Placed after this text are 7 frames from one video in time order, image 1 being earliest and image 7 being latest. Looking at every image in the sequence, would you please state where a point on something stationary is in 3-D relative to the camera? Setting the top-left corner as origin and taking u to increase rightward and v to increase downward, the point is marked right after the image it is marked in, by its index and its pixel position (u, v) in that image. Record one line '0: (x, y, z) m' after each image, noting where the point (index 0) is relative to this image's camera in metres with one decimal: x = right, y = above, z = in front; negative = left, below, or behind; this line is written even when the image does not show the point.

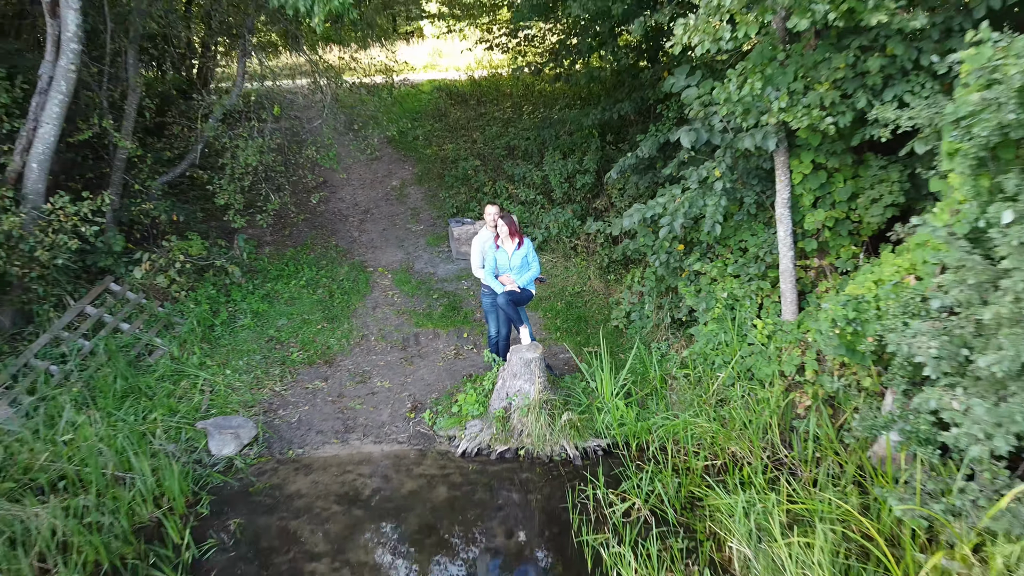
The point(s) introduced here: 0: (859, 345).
0: (+1.4, -0.2, +3.1) m
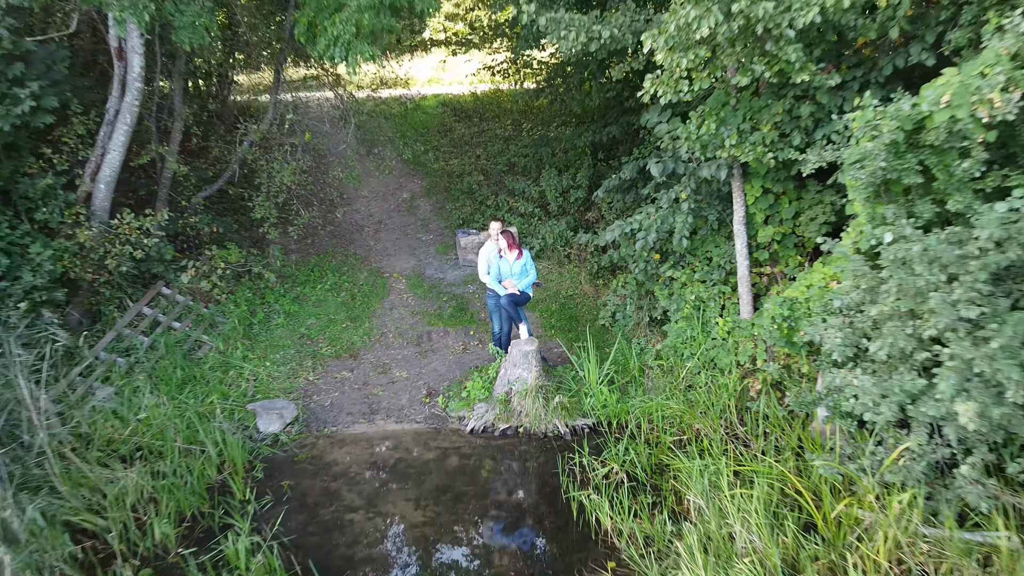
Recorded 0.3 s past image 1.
0: (+1.3, -0.2, +3.8) m
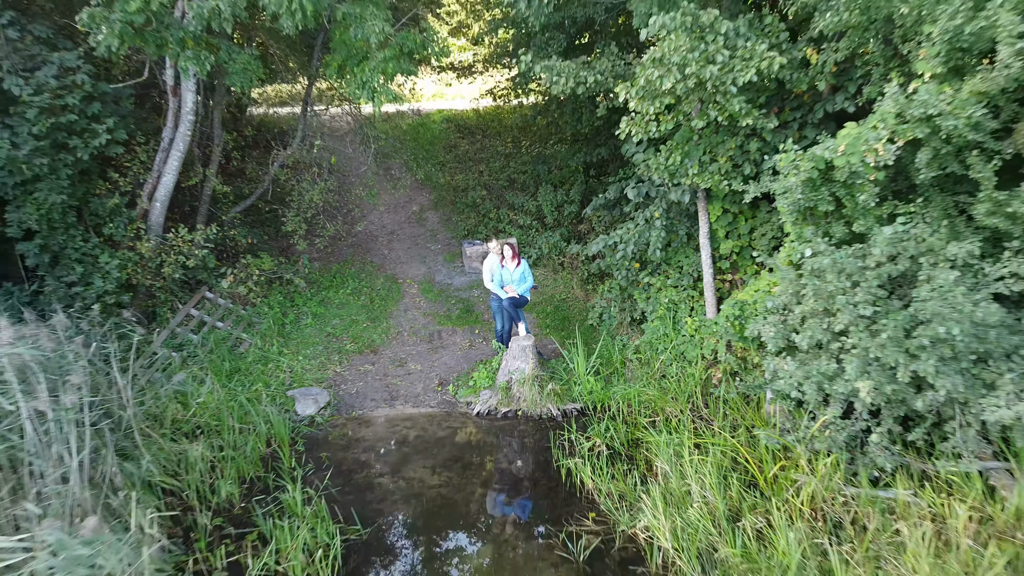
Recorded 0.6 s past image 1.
0: (+1.3, -0.2, +4.6) m
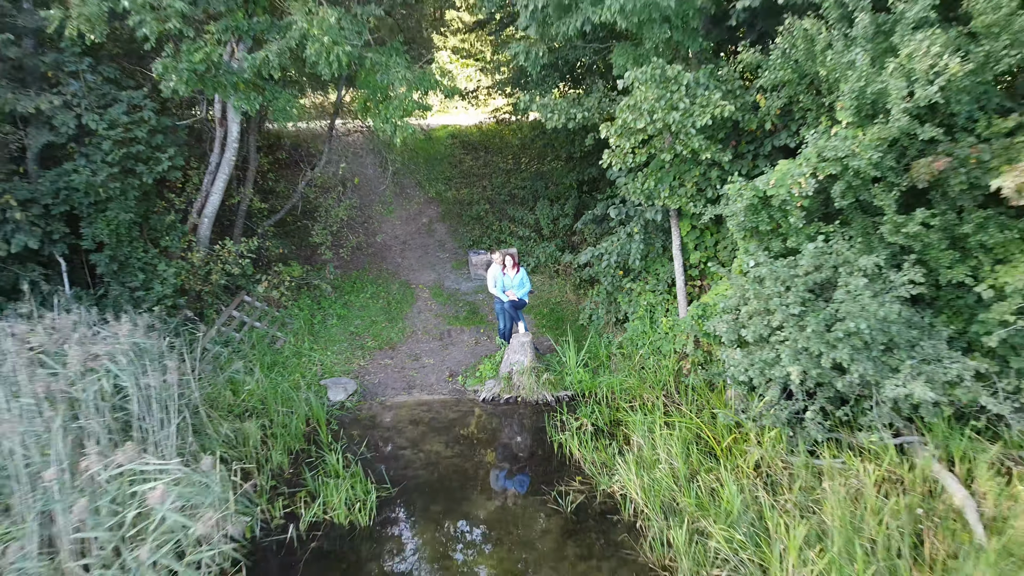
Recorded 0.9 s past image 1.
0: (+1.3, -0.3, +5.5) m
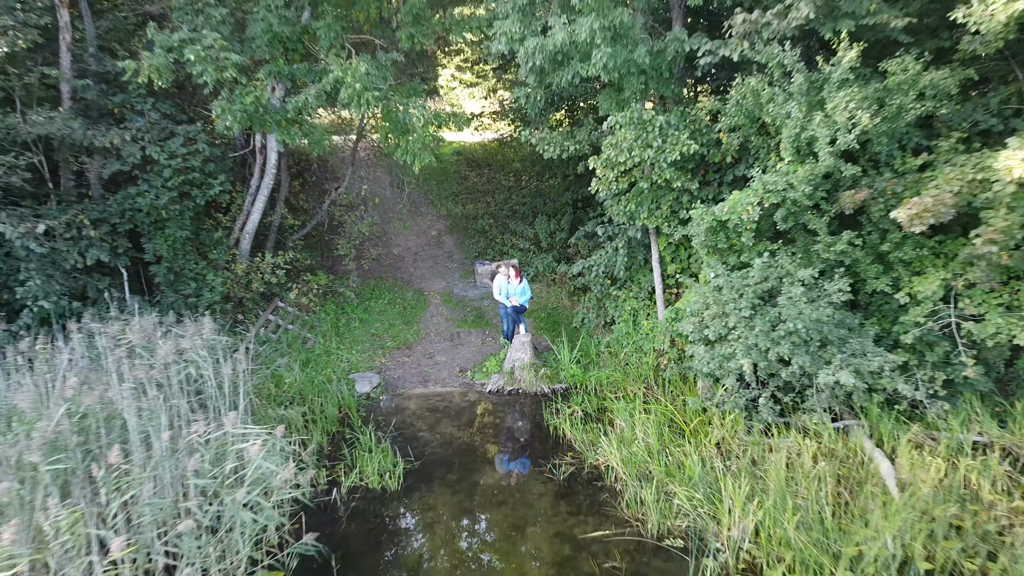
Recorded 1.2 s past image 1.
0: (+1.4, -0.3, +6.5) m
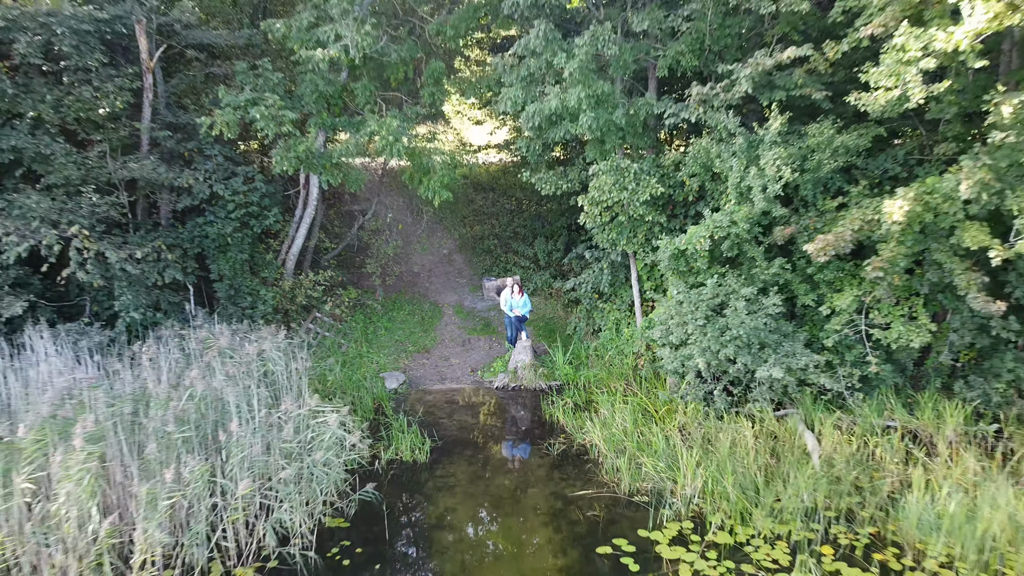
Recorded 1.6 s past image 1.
0: (+1.4, -0.5, +7.9) m
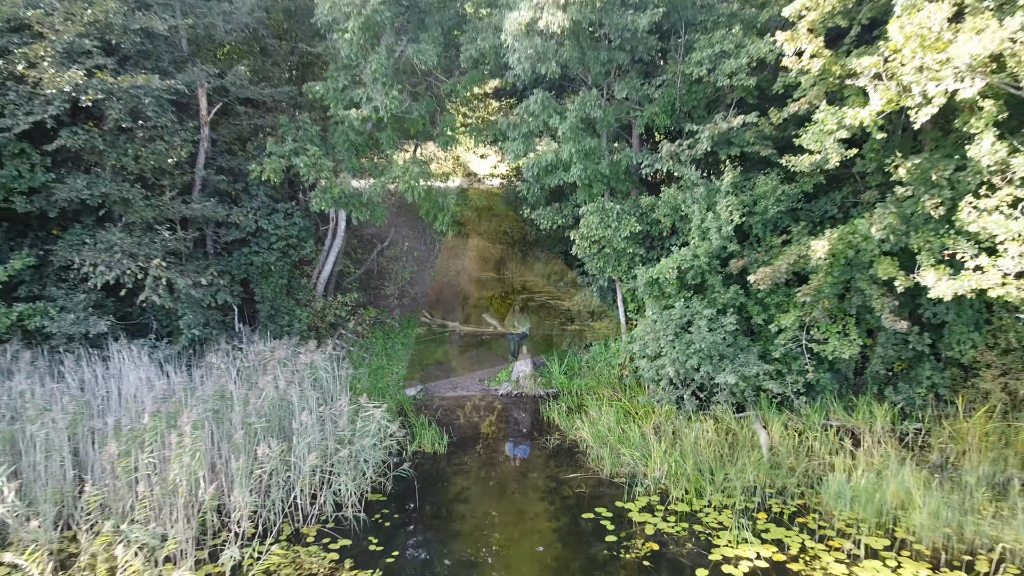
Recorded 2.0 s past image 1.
0: (+1.4, -0.7, +9.4) m
